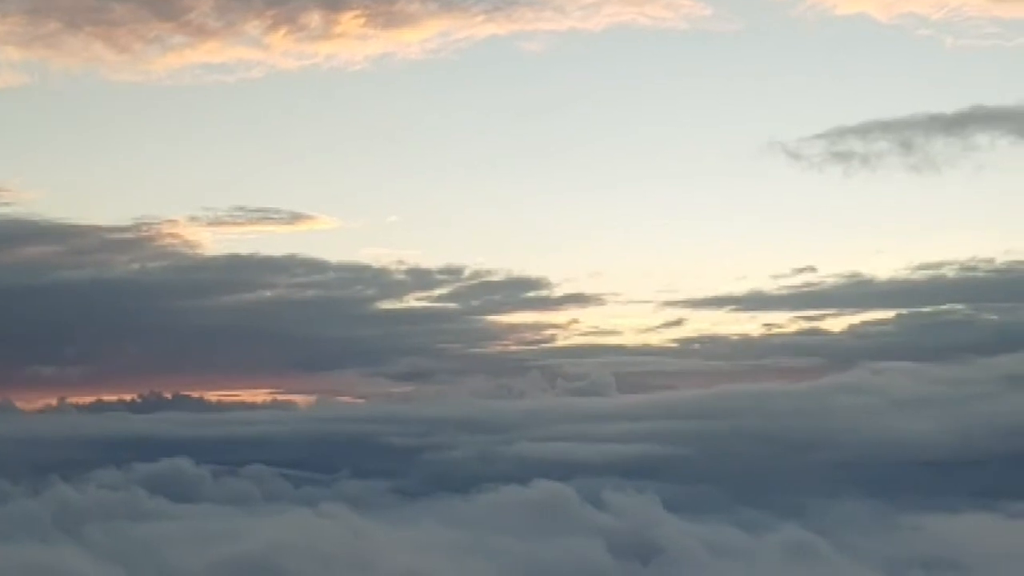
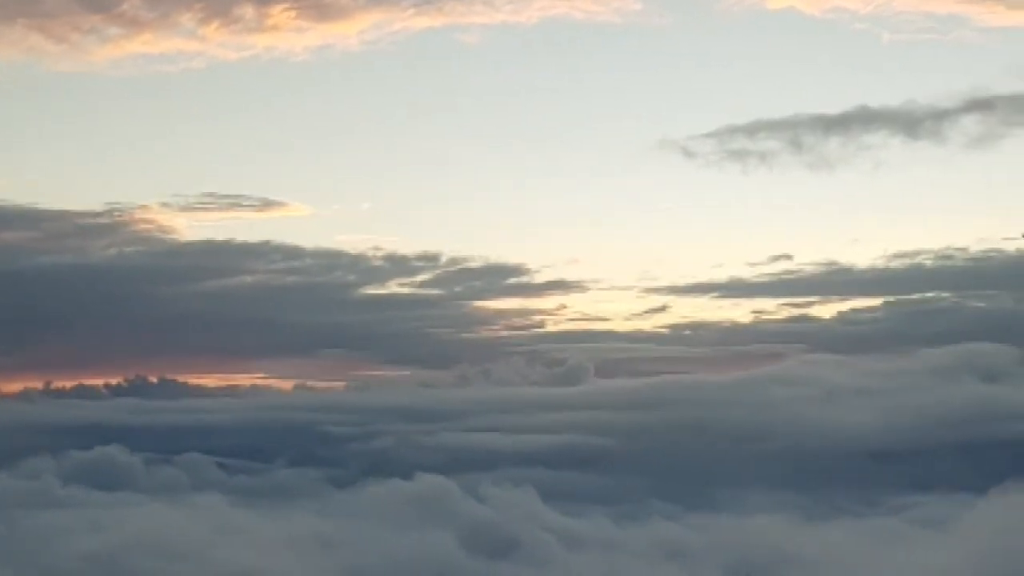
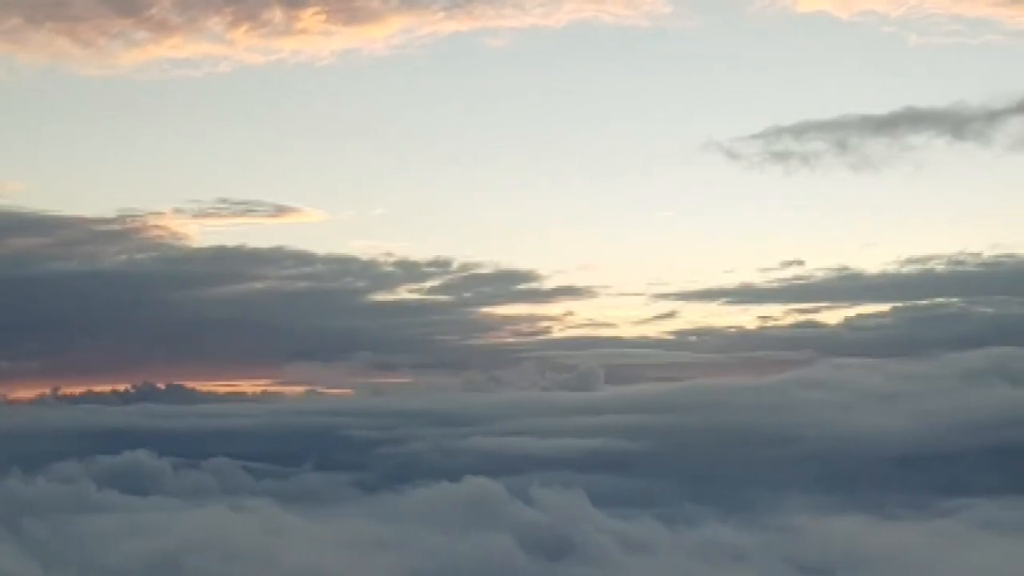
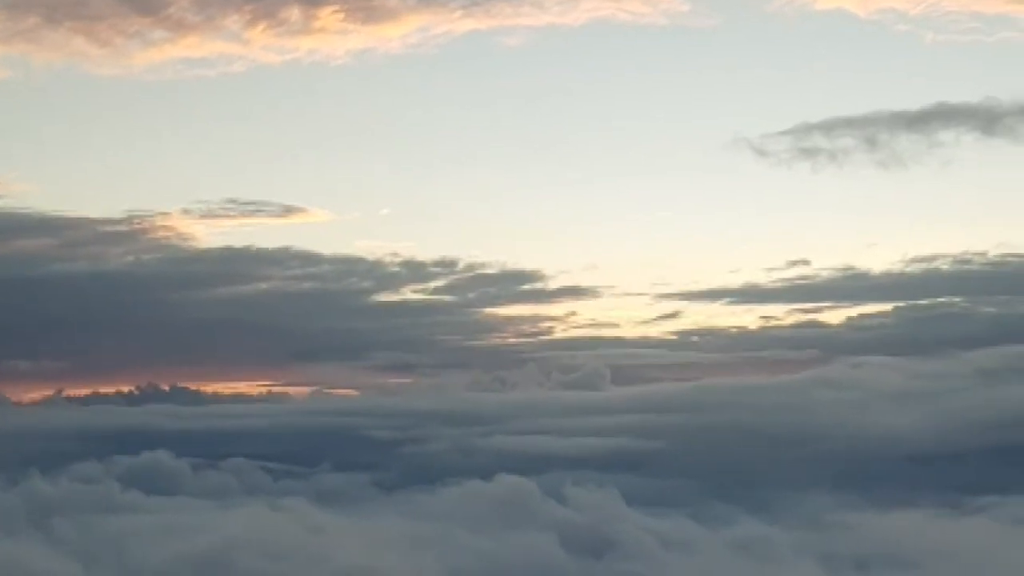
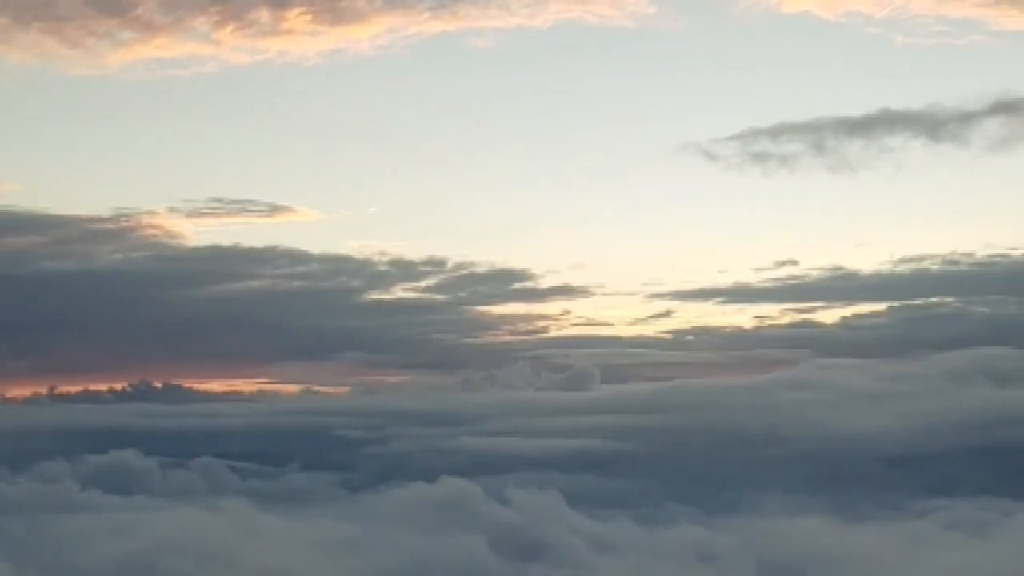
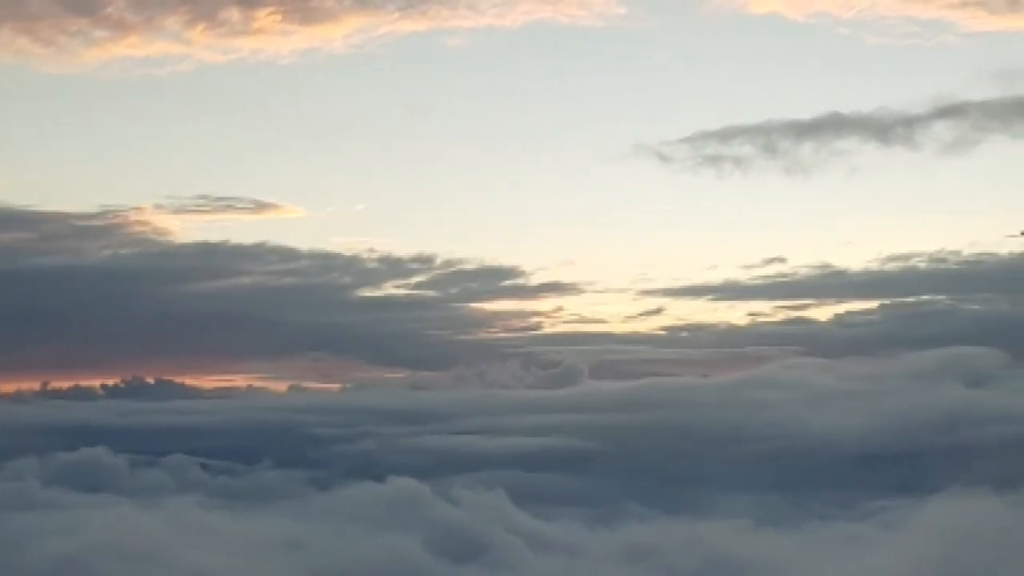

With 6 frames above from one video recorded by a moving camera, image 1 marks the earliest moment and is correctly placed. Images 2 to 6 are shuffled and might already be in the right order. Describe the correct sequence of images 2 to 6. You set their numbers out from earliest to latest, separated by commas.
4, 3, 5, 2, 6
